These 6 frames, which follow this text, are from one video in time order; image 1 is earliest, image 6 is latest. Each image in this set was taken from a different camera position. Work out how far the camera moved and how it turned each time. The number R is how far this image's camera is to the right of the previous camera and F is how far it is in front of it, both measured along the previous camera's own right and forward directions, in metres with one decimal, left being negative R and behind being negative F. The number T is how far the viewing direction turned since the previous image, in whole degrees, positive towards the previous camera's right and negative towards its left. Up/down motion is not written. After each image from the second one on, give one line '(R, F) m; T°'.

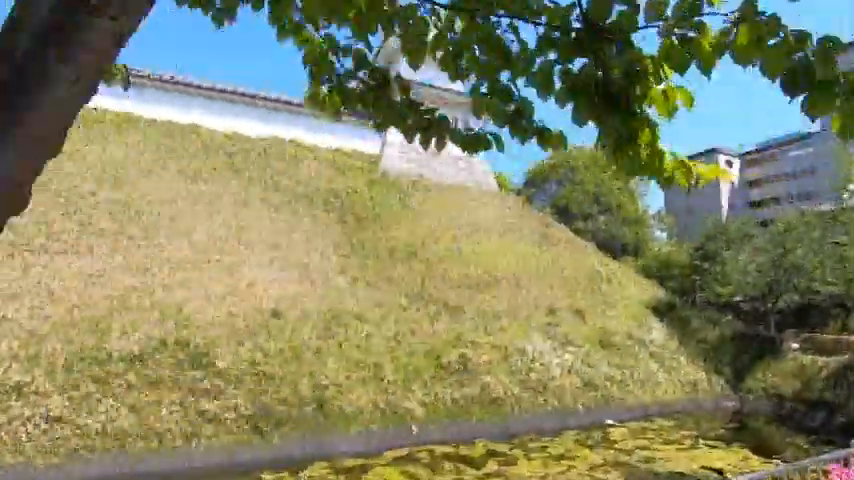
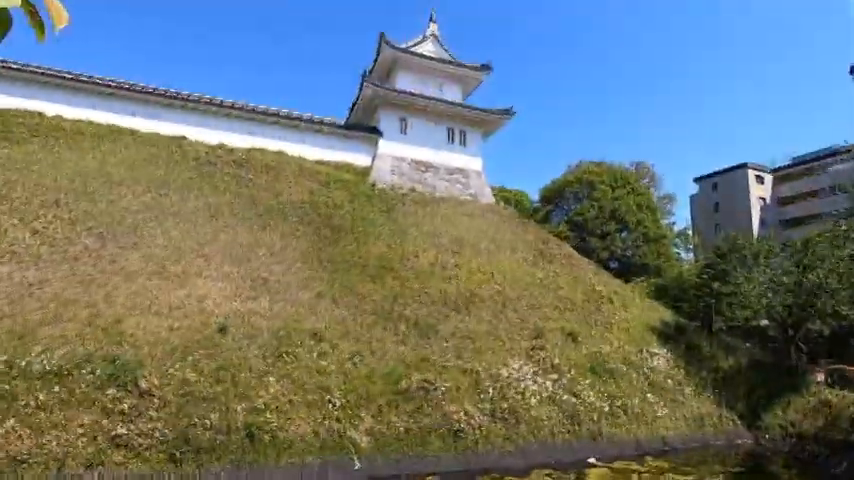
(+1.8, +1.1) m; -4°
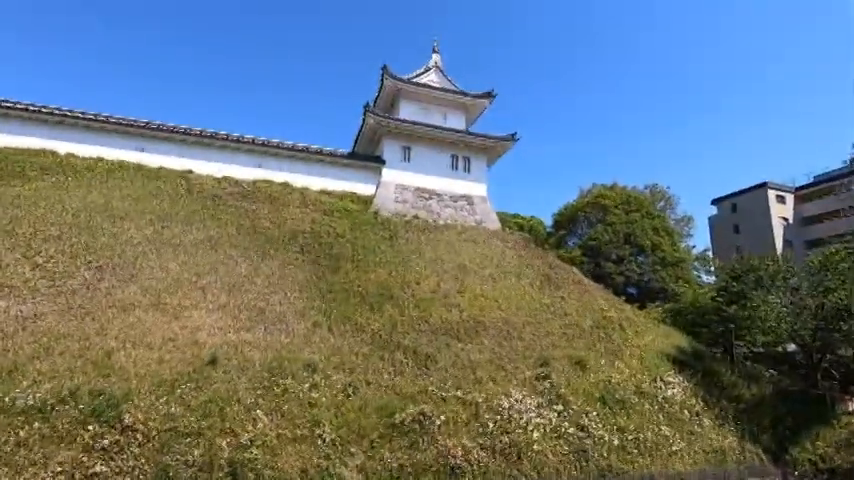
(+0.6, +0.3) m; -2°
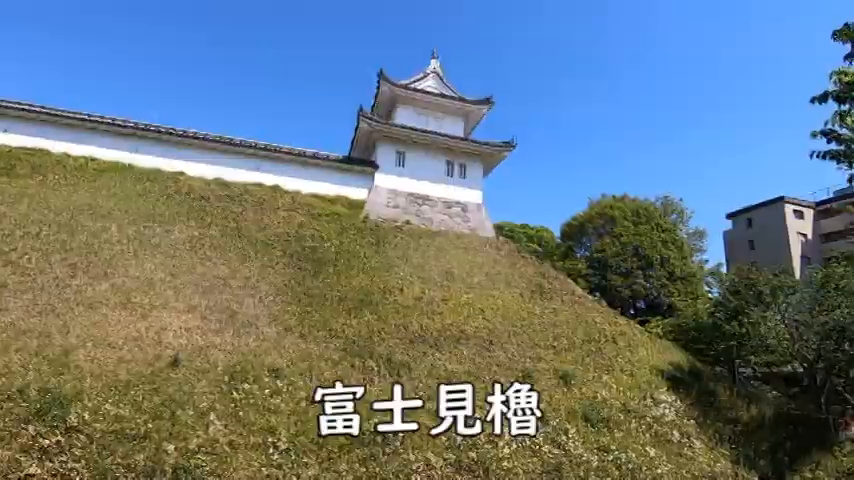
(+1.2, +0.4) m; -2°
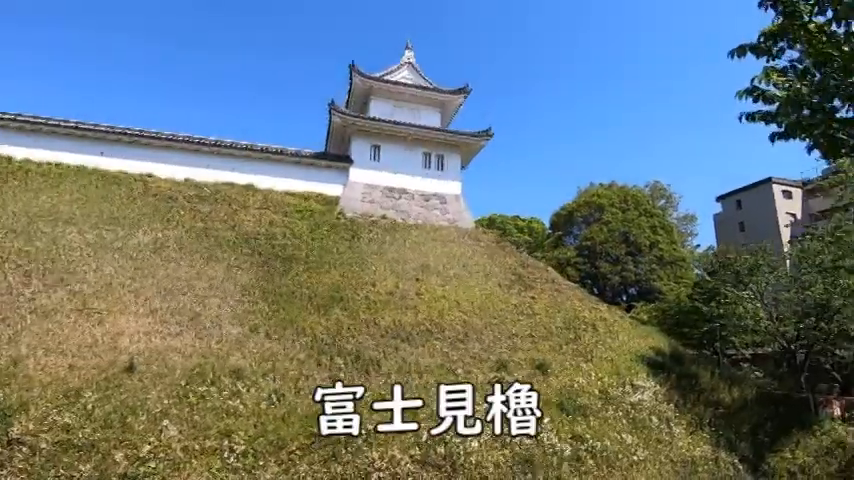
(+0.9, +0.3) m; 0°
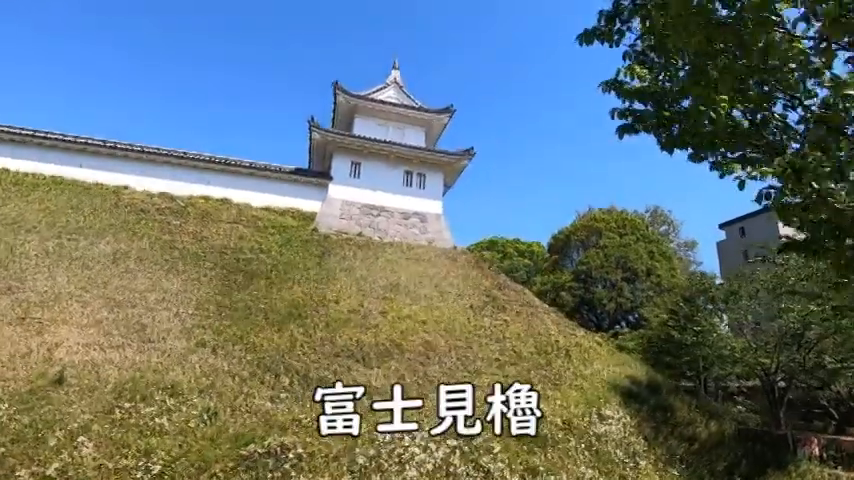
(+1.6, +0.4) m; -1°
